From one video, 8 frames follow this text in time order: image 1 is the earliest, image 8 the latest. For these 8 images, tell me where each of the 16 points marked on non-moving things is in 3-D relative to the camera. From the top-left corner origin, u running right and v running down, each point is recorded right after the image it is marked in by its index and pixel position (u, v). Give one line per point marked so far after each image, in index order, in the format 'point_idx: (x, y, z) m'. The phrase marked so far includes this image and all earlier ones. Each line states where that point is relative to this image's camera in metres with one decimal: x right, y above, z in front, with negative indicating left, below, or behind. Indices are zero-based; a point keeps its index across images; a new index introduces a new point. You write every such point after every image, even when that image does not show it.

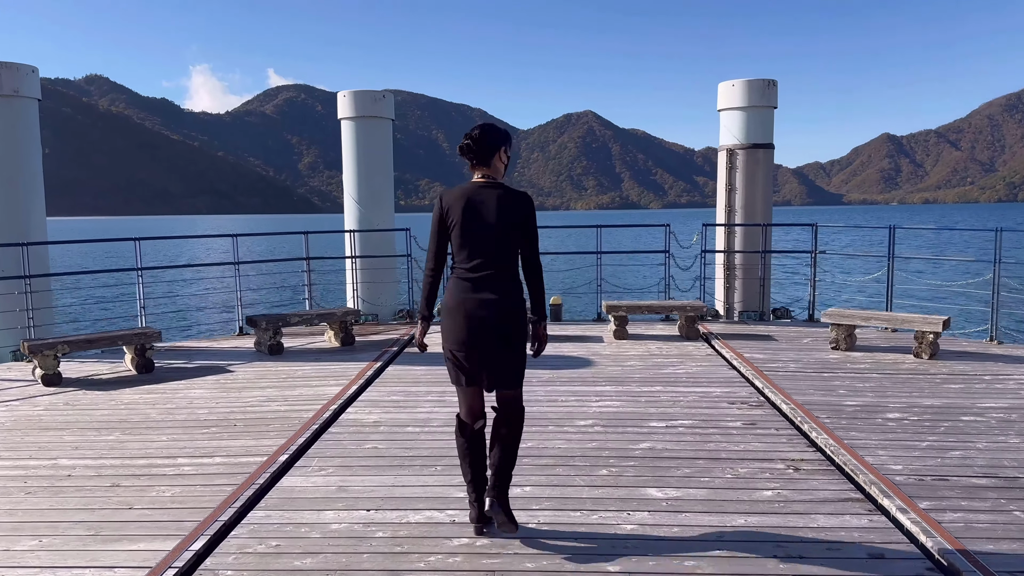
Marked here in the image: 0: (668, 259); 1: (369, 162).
0: (+2.1, +0.4, +11.1) m
1: (-2.1, +1.8, +11.8) m
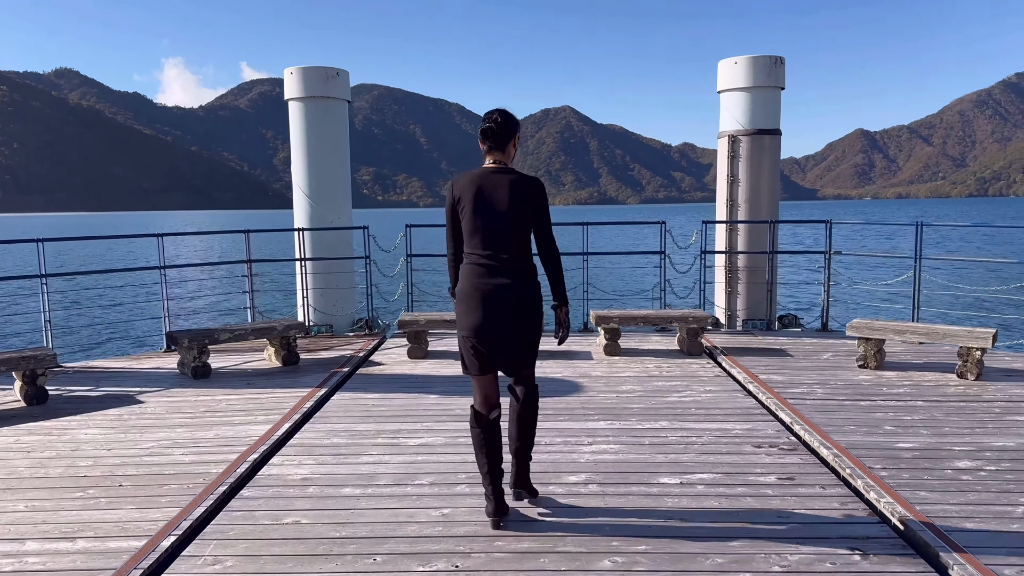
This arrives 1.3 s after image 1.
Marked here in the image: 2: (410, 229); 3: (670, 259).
0: (+1.8, +0.3, +9.7) m
1: (-2.4, +1.8, +10.3) m
2: (-1.2, +0.7, +9.8) m
3: (+1.9, +0.4, +10.0) m
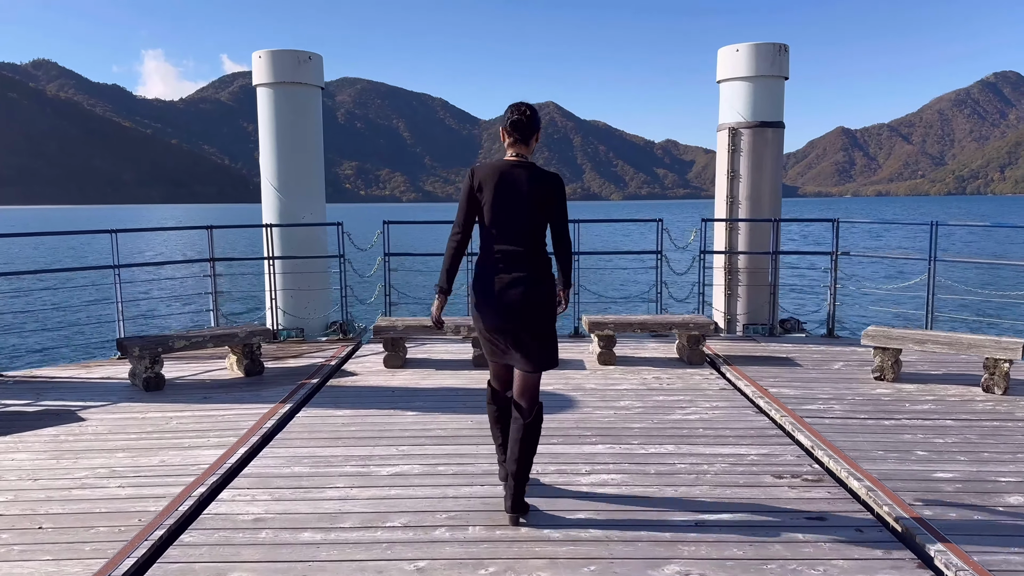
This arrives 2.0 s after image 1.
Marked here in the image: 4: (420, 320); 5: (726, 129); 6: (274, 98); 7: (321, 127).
0: (+1.6, +0.3, +9.1) m
1: (-2.6, +1.7, +9.6) m
2: (-1.4, +0.7, +9.0) m
3: (+1.8, +0.3, +9.4) m
4: (-0.9, -0.3, +7.8) m
5: (+2.6, +1.9, +9.7) m
6: (-2.8, +2.2, +9.5) m
7: (-2.4, +2.0, +9.9) m
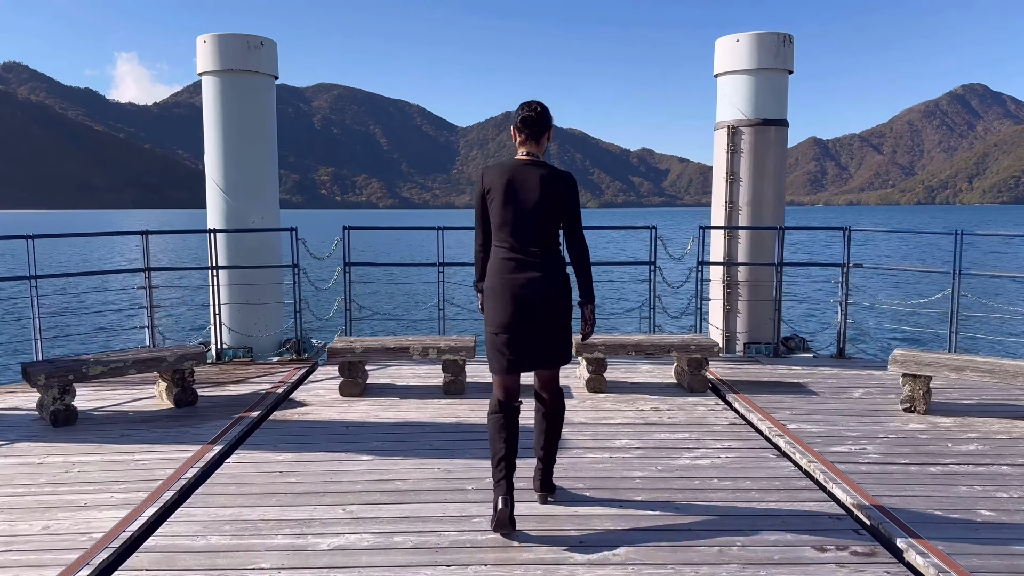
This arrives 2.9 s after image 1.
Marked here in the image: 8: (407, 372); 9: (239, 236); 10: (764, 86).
0: (+1.4, +0.2, +8.1) m
1: (-2.9, +1.6, +8.5) m
2: (-1.6, +0.6, +8.0) m
3: (+1.5, +0.2, +8.4) m
4: (-1.1, -0.5, +6.8) m
5: (+2.3, +1.8, +8.8) m
6: (-3.0, +2.1, +8.4) m
7: (-2.6, +1.8, +8.8) m
8: (-1.0, -0.8, +7.3) m
9: (-2.9, +0.5, +8.4) m
10: (+2.7, +2.1, +8.5) m
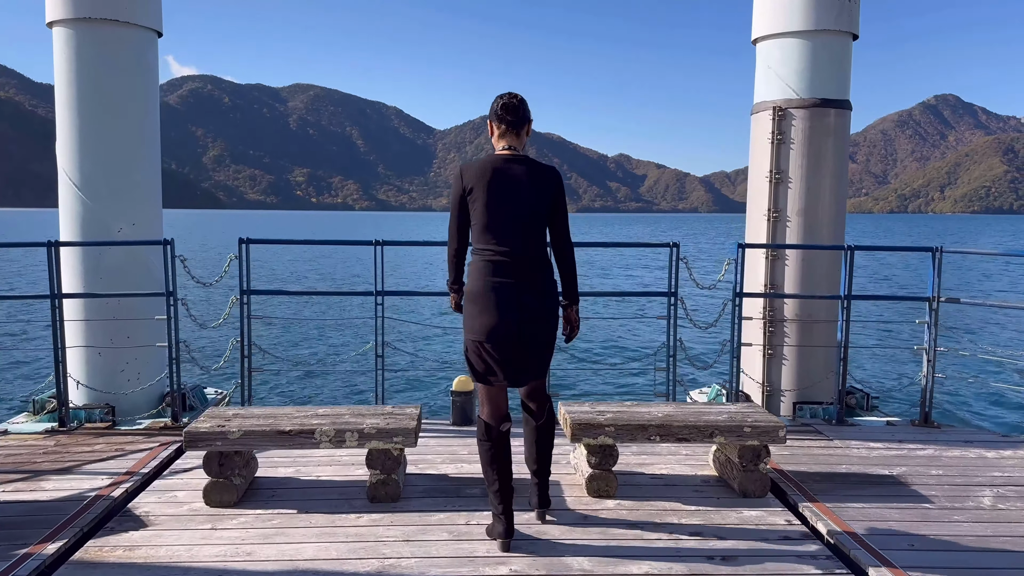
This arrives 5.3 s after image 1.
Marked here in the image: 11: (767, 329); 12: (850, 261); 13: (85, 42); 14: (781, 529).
0: (+1.2, -0.1, +5.9) m
1: (-3.1, +1.3, +6.1) m
2: (-1.9, +0.3, +5.7) m
3: (+1.3, -0.1, +6.2) m
4: (-1.3, -0.7, +4.4) m
5: (+2.1, +1.4, +6.6) m
6: (-3.3, +1.8, +6.1) m
7: (-2.9, +1.6, +6.5) m
8: (-1.2, -1.1, +4.9) m
9: (-3.1, +0.3, +6.1) m
10: (+2.4, +1.8, +6.3) m
11: (+2.0, -0.3, +6.5) m
12: (+2.5, +0.2, +6.0) m
13: (-3.2, +1.8, +6.0) m
14: (+1.4, -1.2, +4.1) m
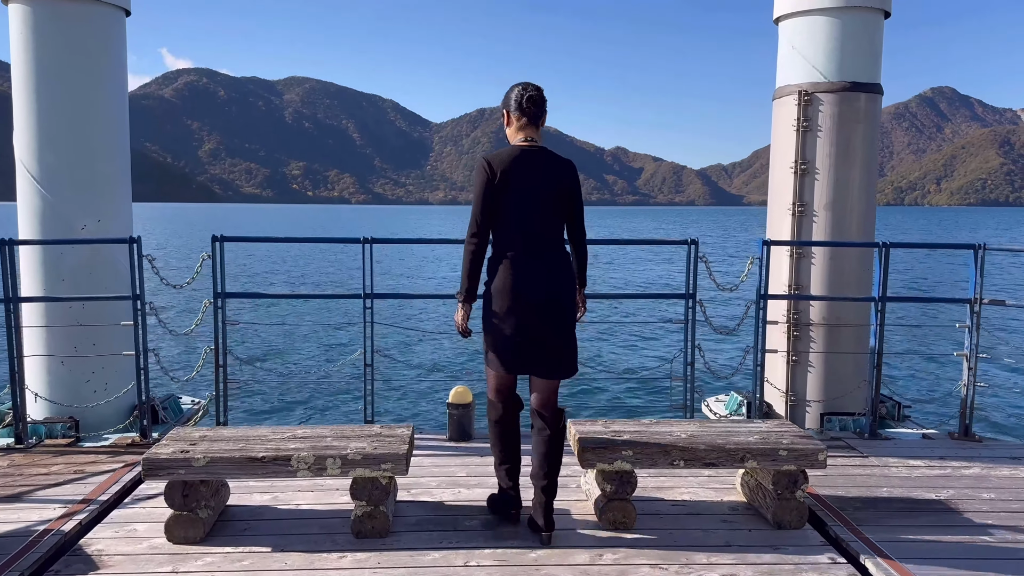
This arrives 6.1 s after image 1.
0: (+1.2, -0.1, +5.4) m
1: (-3.1, +1.3, +5.6) m
2: (-1.8, +0.3, +5.1) m
3: (+1.3, -0.1, +5.6) m
4: (-1.3, -0.7, +3.9) m
5: (+2.1, +1.4, +6.0) m
6: (-3.3, +1.8, +5.5) m
7: (-2.8, +1.6, +5.9) m
8: (-1.2, -1.1, +4.4) m
9: (-3.1, +0.3, +5.5) m
10: (+2.4, +1.8, +5.8) m
11: (+2.0, -0.3, +5.9) m
12: (+2.5, +0.2, +5.5) m
13: (-3.2, +1.8, +5.5) m
14: (+1.4, -1.2, +3.6) m
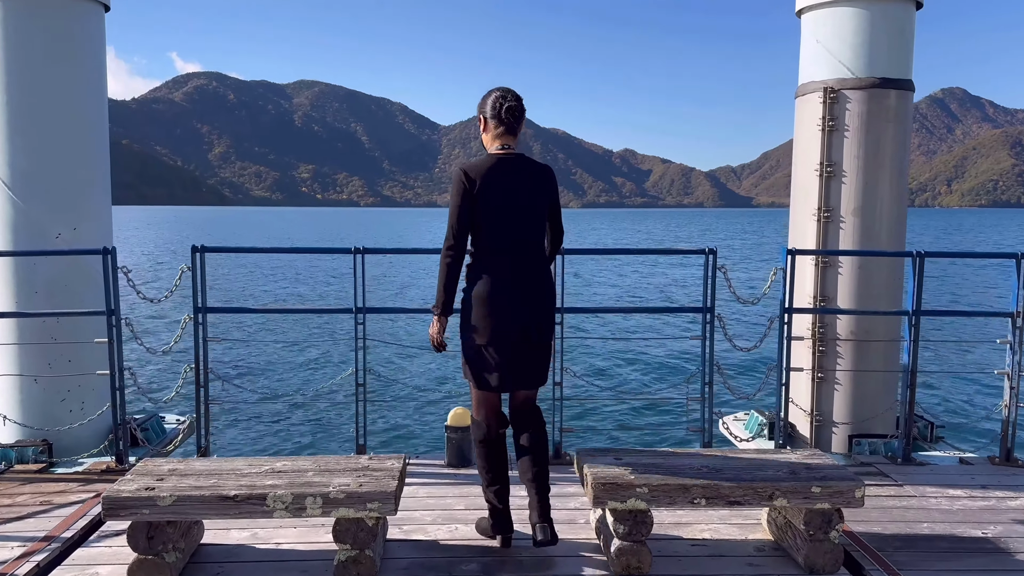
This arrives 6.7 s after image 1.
0: (+1.2, -0.2, +4.9) m
1: (-3.1, +1.2, +5.2) m
2: (-1.8, +0.2, +4.7) m
3: (+1.3, -0.2, +5.2) m
4: (-1.3, -0.8, +3.5) m
5: (+2.1, +1.4, +5.6) m
6: (-3.2, +1.7, +5.2) m
7: (-2.8, +1.5, +5.6) m
8: (-1.1, -1.2, +4.0) m
9: (-3.1, +0.2, +5.2) m
10: (+2.5, +1.7, +5.4) m
11: (+2.1, -0.4, +5.5) m
12: (+2.5, +0.1, +5.0) m
13: (-3.2, +1.7, +5.1) m
14: (+1.4, -1.3, +3.2) m
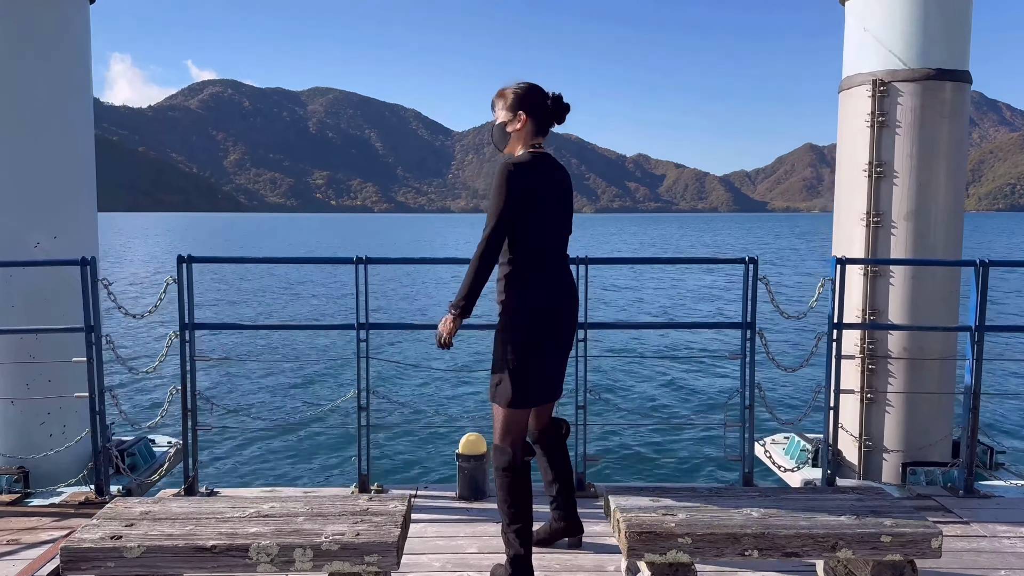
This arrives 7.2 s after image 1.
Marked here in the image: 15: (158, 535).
0: (+1.3, -0.3, +4.5) m
1: (-3.0, +1.2, +4.8) m
2: (-1.7, +0.1, +4.3) m
3: (+1.4, -0.3, +4.7) m
4: (-1.2, -0.9, +3.1) m
5: (+2.2, +1.3, +5.1) m
6: (-3.1, +1.6, +4.8) m
7: (-2.7, +1.4, +5.2) m
8: (-1.1, -1.2, +3.6) m
9: (-3.0, +0.1, +4.8) m
10: (+2.6, +1.7, +4.9) m
11: (+2.2, -0.5, +5.0) m
12: (+2.6, 0.0, +4.5) m
13: (-3.0, +1.7, +4.7) m
14: (+1.5, -1.4, +2.7) m
15: (-1.3, -0.9, +3.0) m
